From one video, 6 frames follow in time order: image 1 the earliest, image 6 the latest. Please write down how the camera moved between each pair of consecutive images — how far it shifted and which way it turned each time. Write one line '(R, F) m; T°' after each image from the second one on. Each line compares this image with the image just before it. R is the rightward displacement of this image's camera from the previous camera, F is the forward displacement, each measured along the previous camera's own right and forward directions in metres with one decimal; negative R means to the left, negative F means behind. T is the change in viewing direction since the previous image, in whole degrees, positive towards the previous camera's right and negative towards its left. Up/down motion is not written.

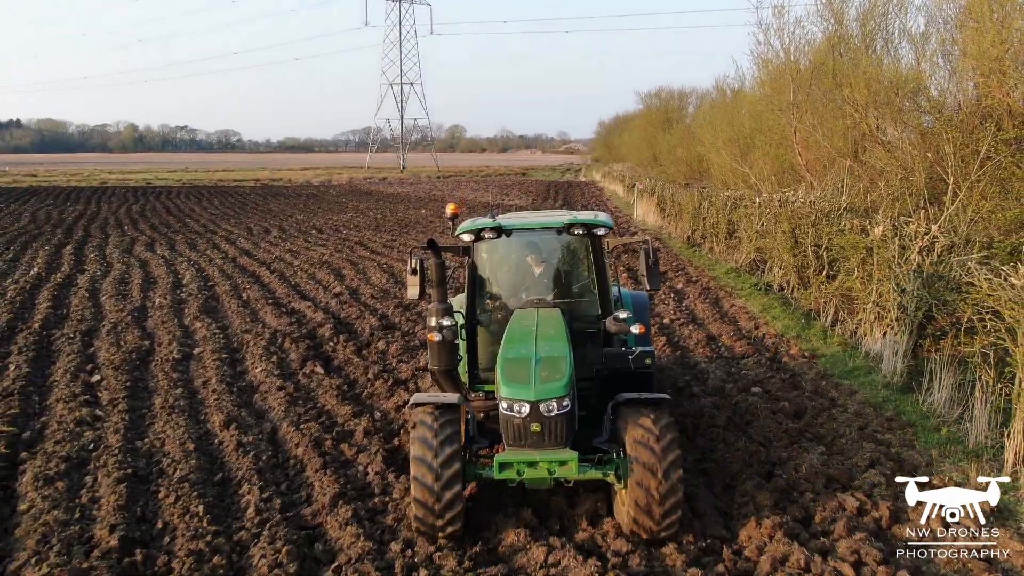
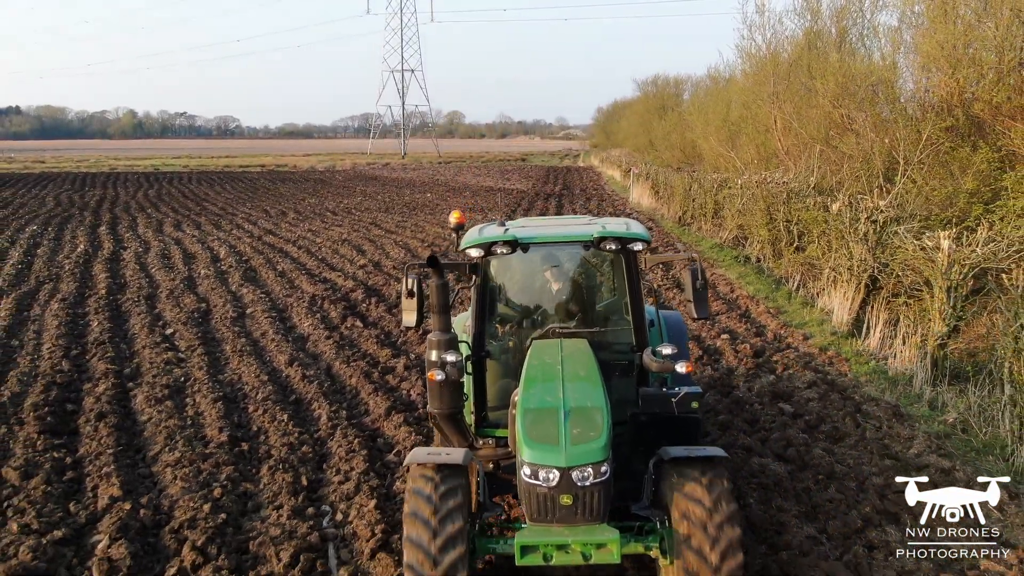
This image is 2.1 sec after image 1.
(-0.1, -1.5) m; 0°
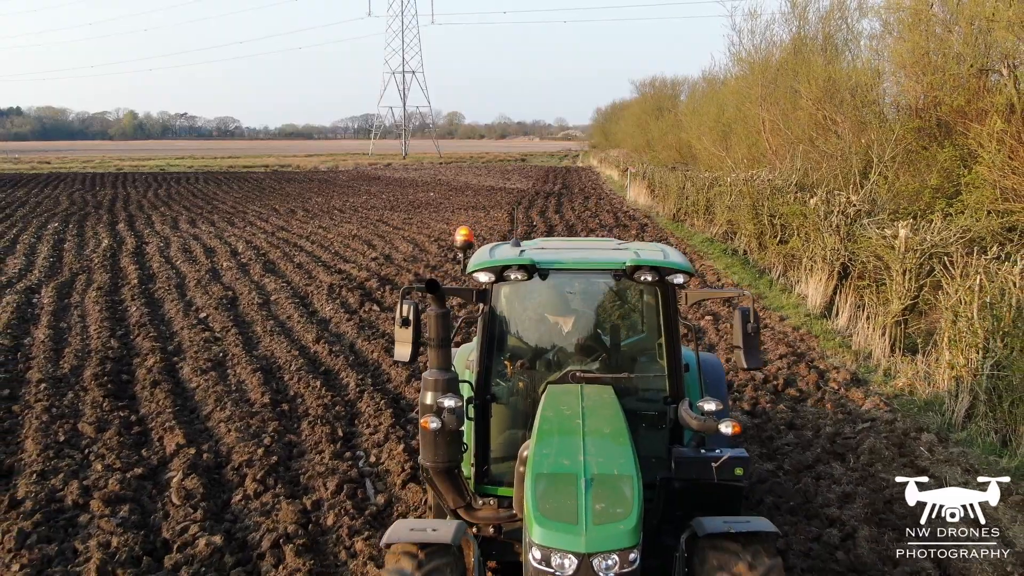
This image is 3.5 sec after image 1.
(-0.1, -0.9) m; 0°
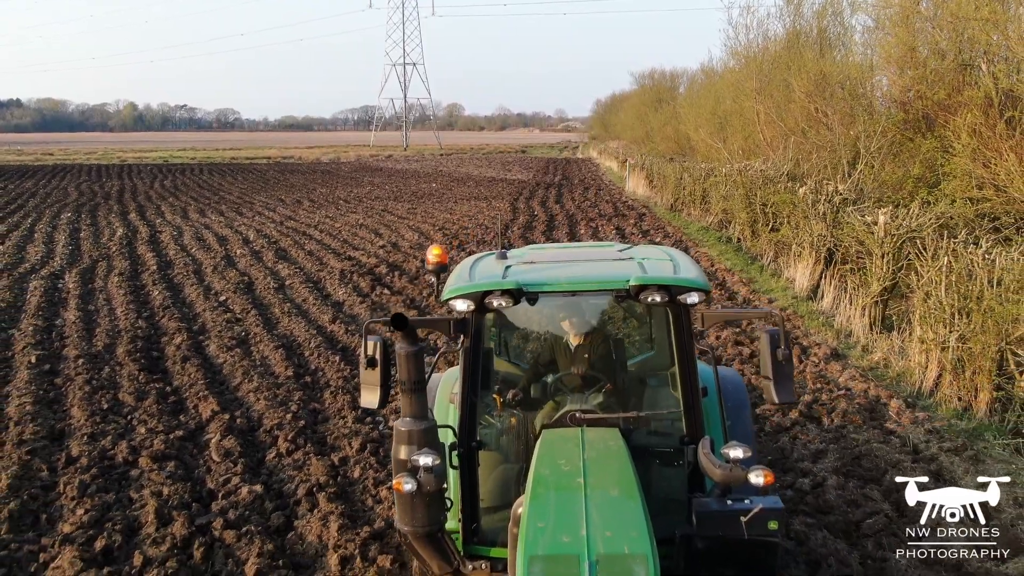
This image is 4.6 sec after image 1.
(-0.1, -0.6) m; 0°
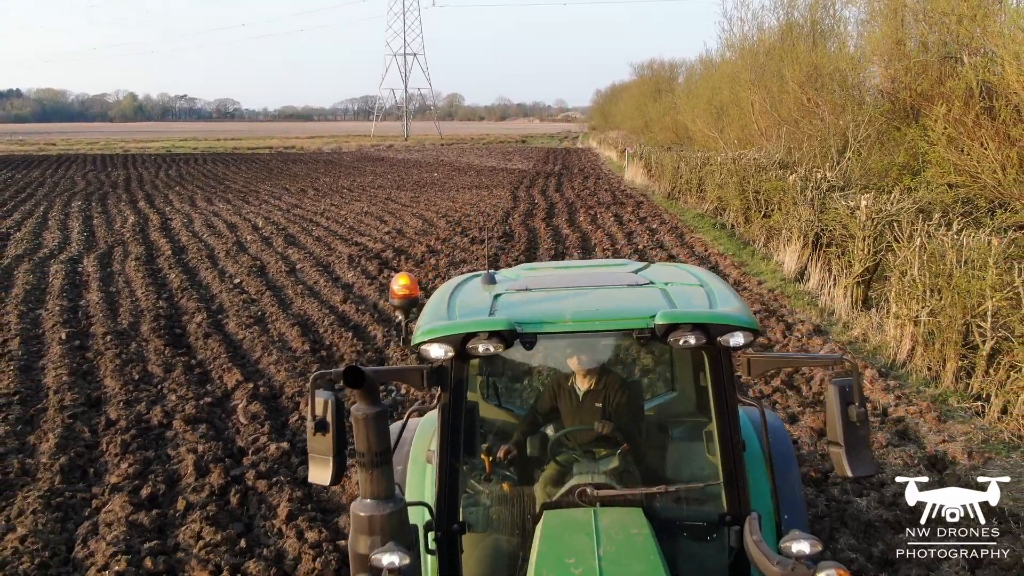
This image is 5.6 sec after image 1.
(0.0, -0.5) m; 0°
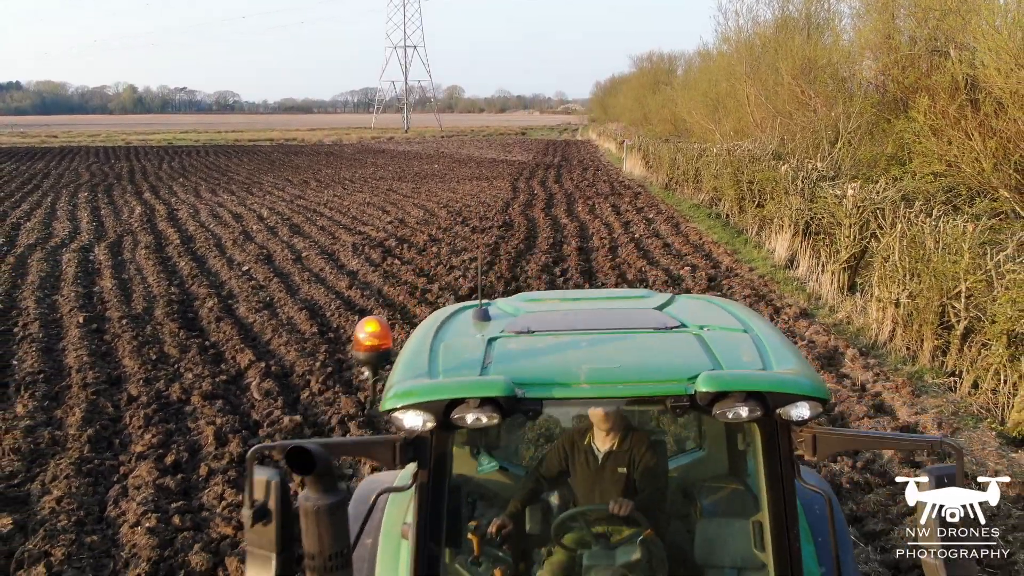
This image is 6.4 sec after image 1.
(0.0, -0.4) m; 0°
